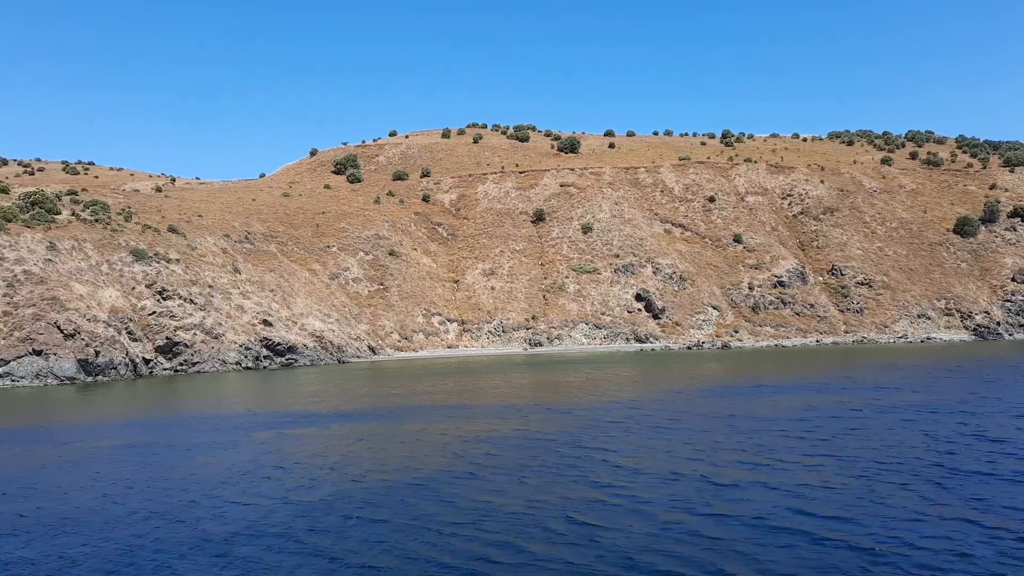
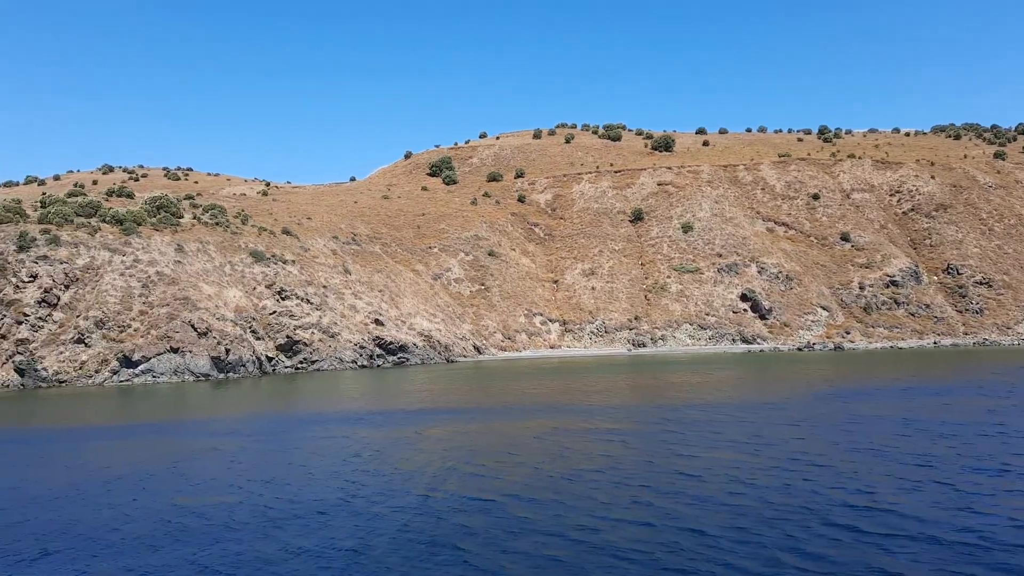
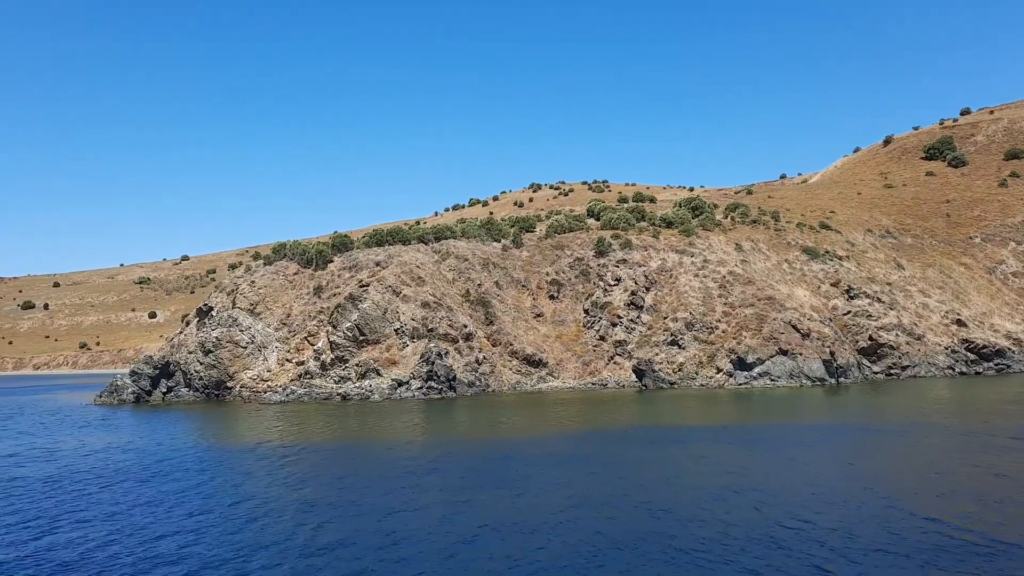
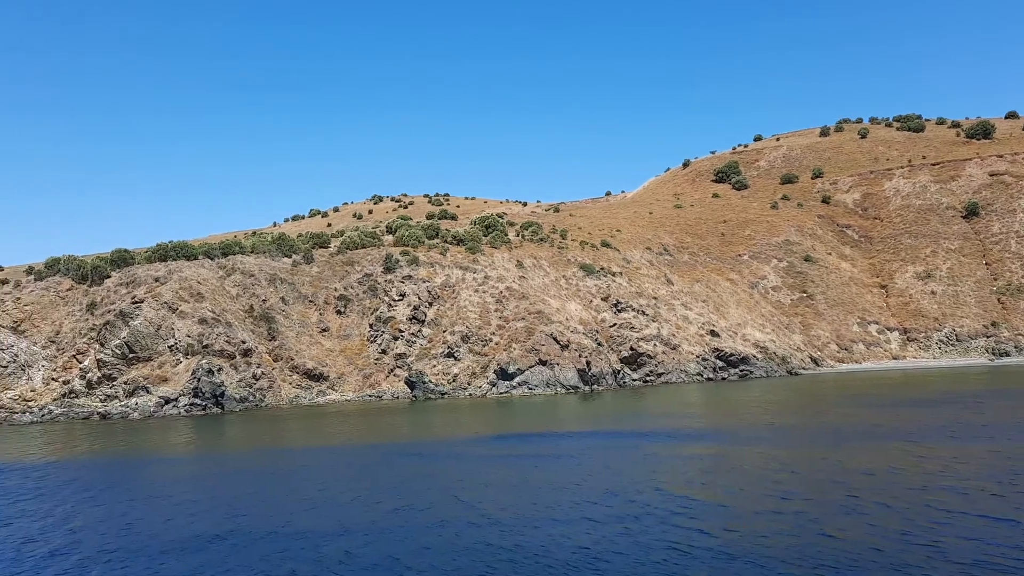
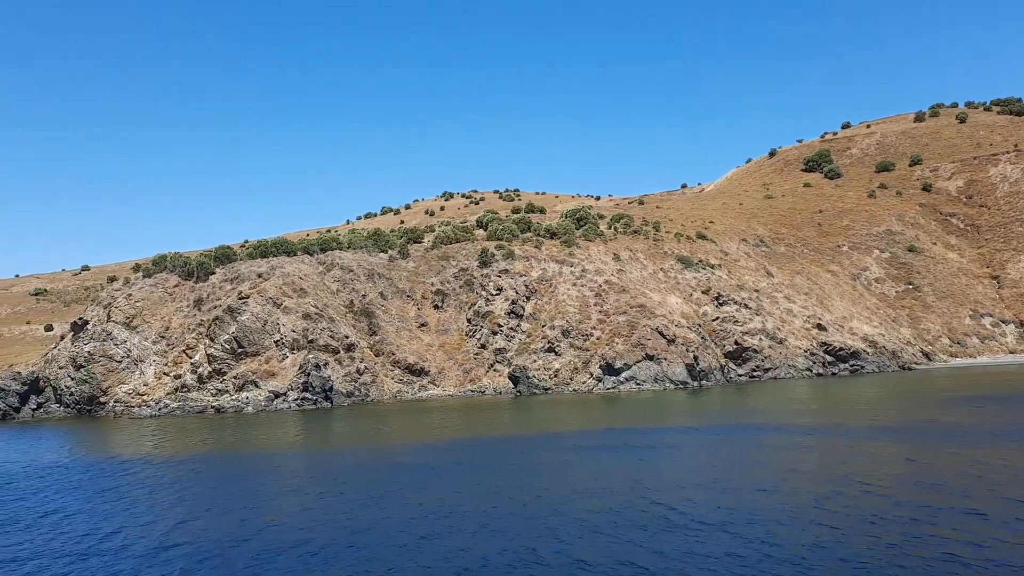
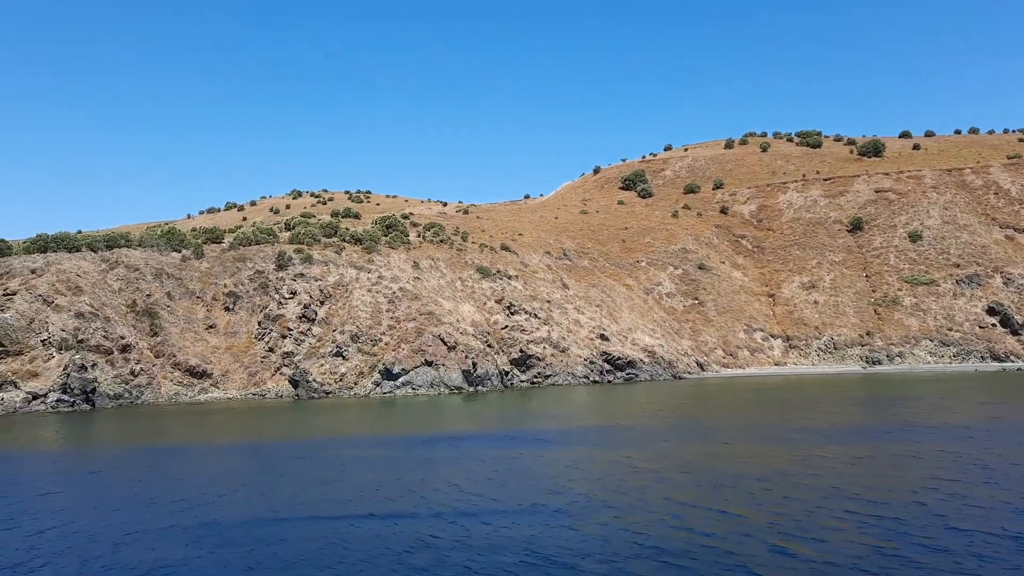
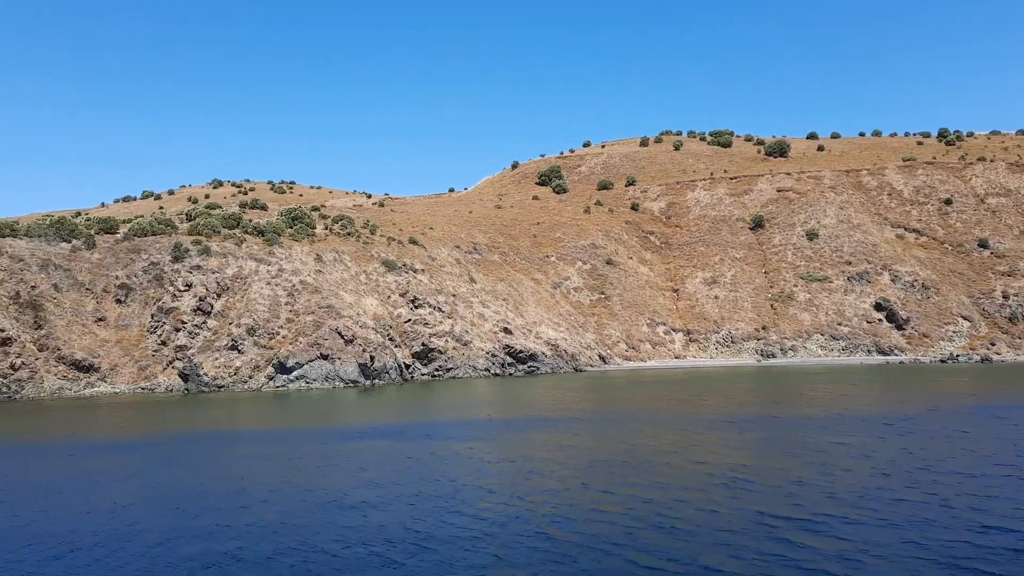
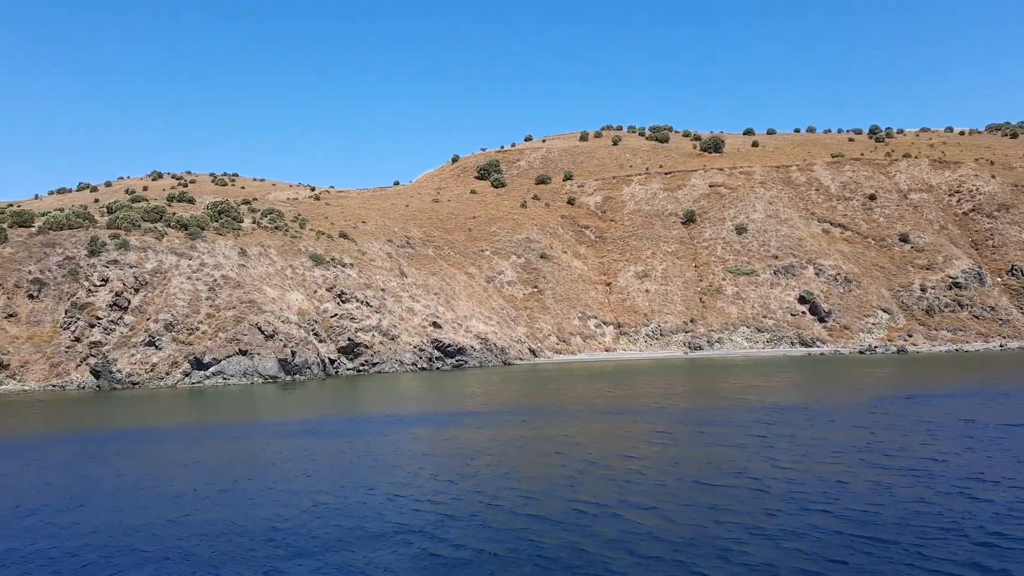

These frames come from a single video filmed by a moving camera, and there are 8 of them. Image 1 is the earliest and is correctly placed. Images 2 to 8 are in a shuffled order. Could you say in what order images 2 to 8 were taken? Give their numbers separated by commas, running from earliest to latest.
2, 8, 7, 6, 4, 5, 3
